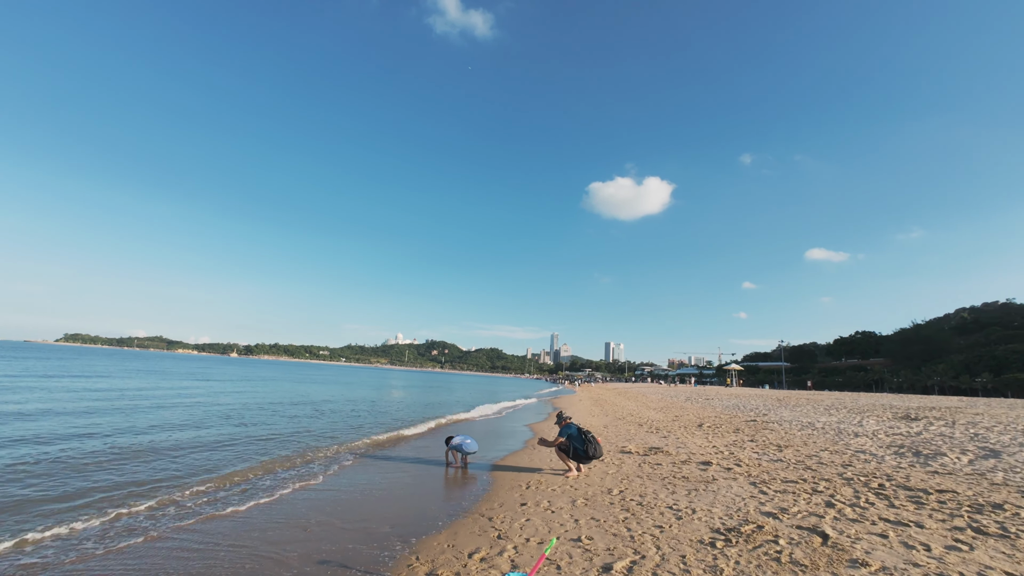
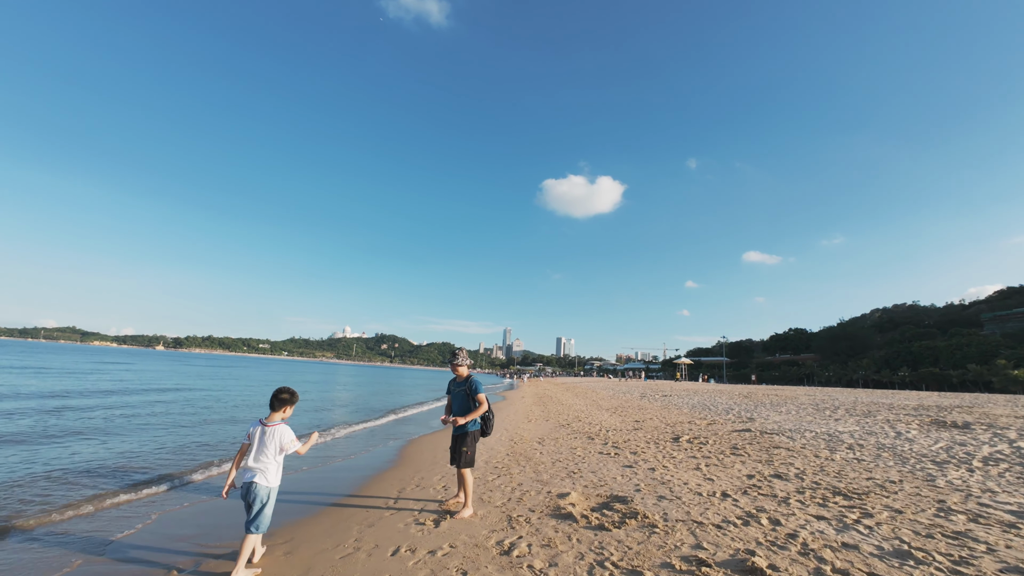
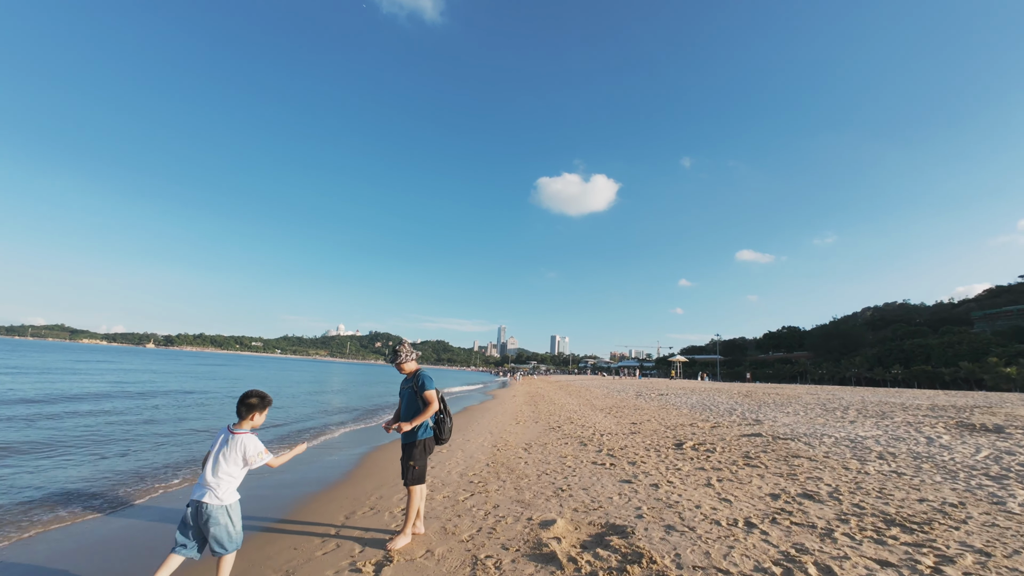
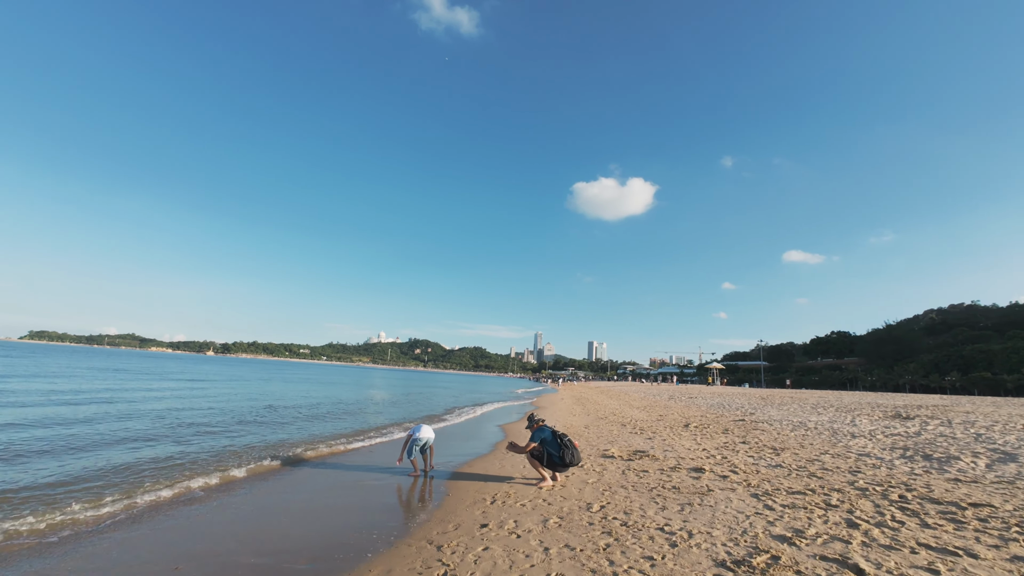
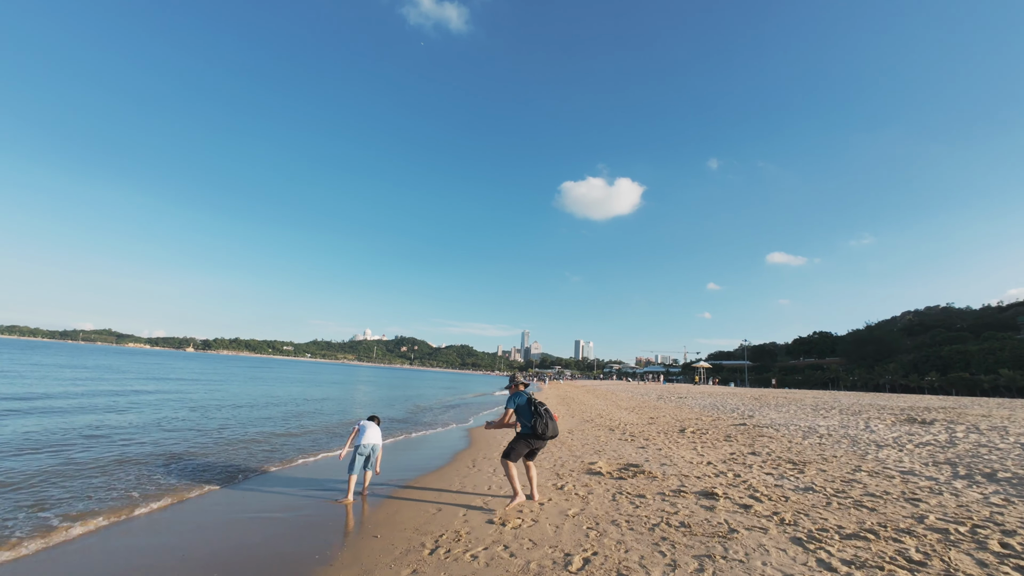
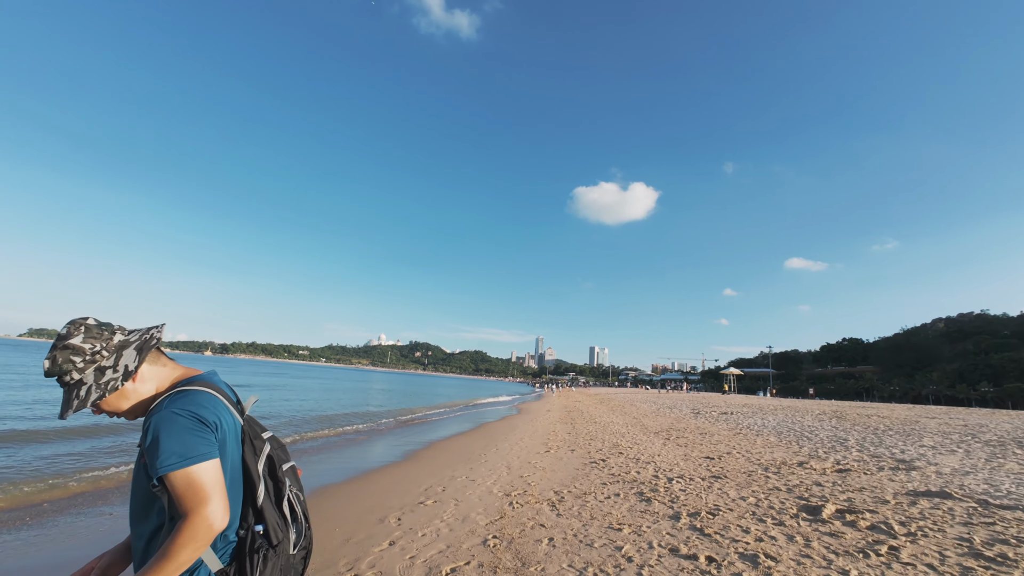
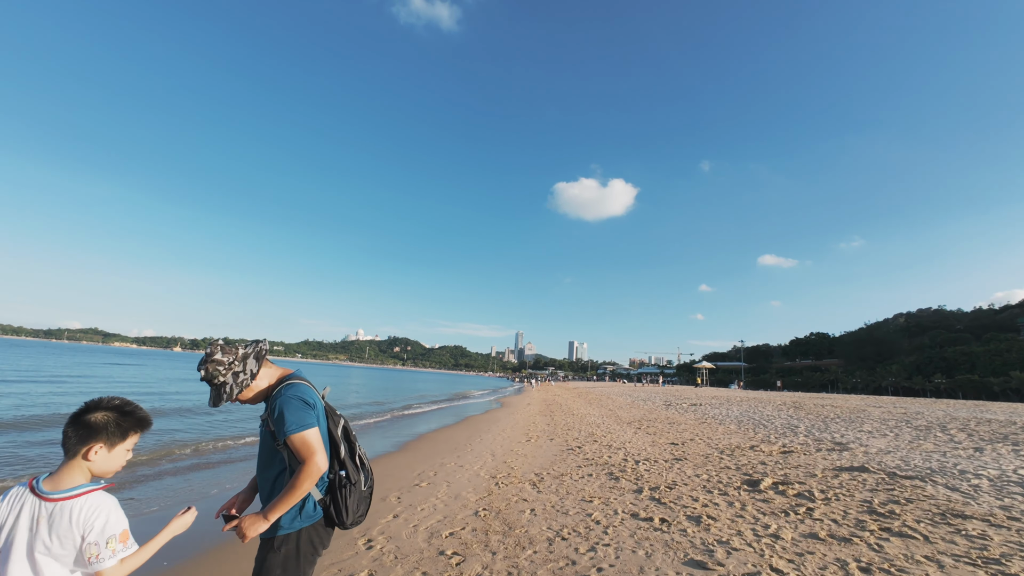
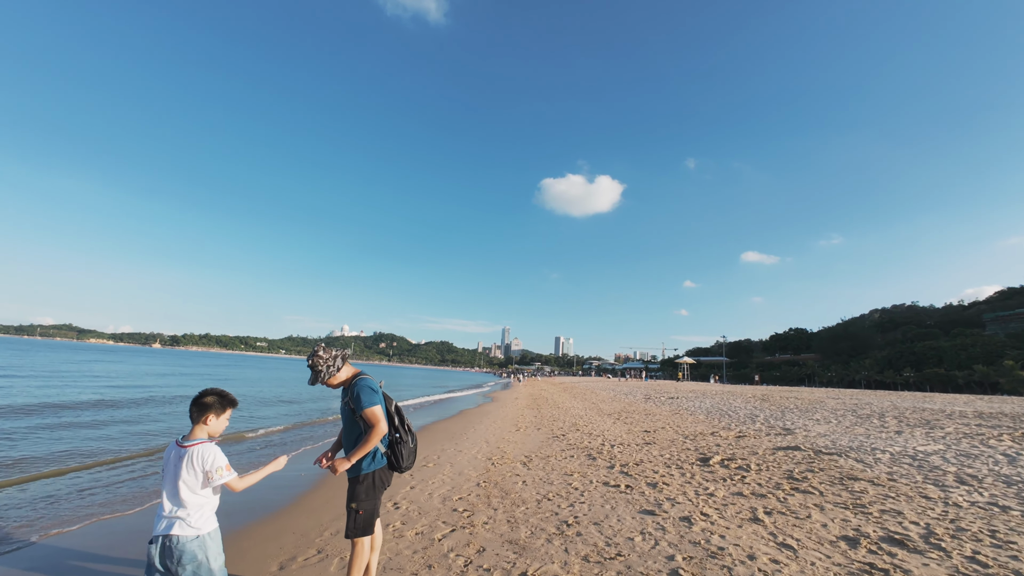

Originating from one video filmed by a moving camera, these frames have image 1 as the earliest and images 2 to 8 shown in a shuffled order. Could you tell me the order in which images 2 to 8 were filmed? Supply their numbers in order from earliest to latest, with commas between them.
4, 5, 2, 3, 8, 7, 6
